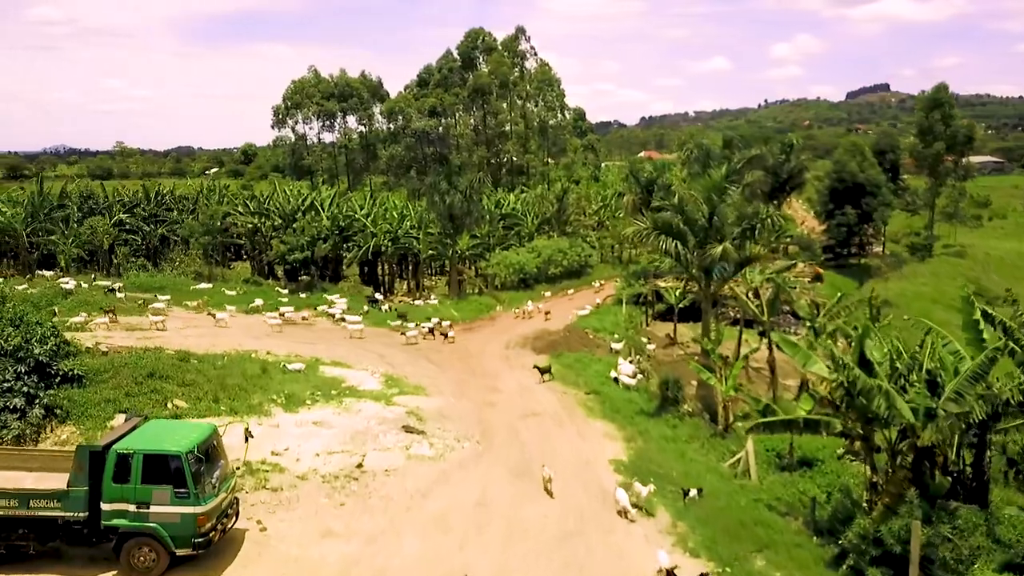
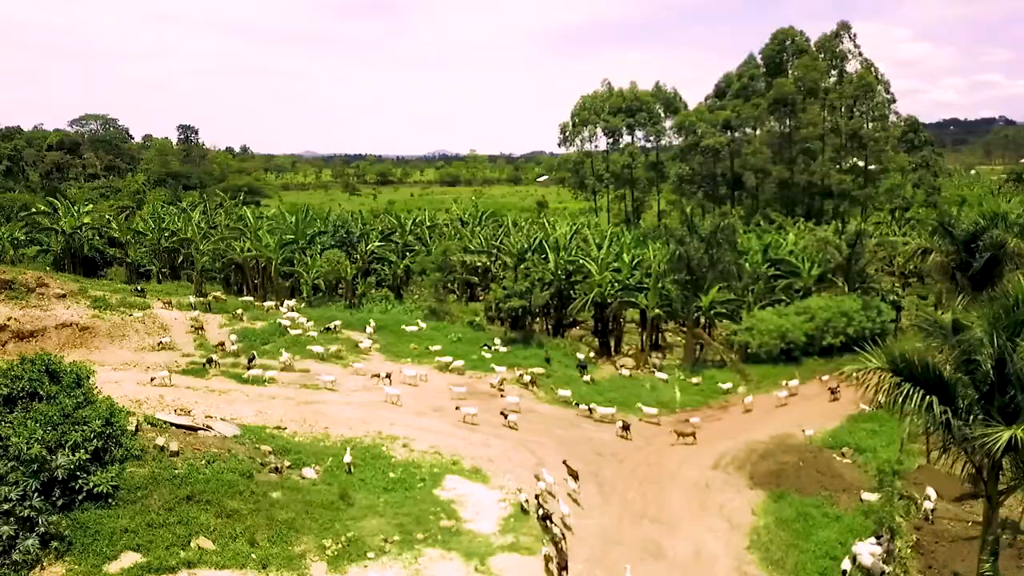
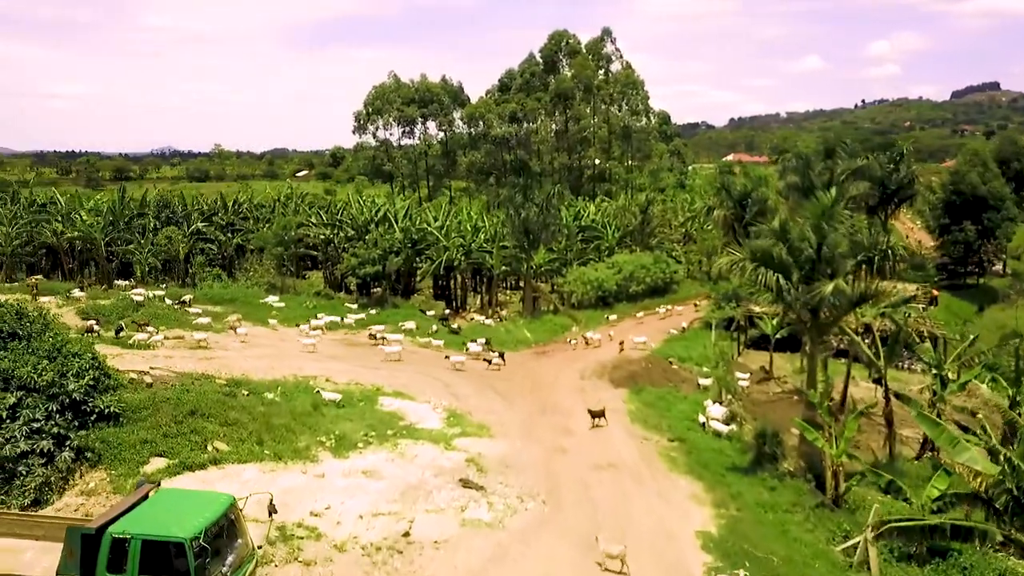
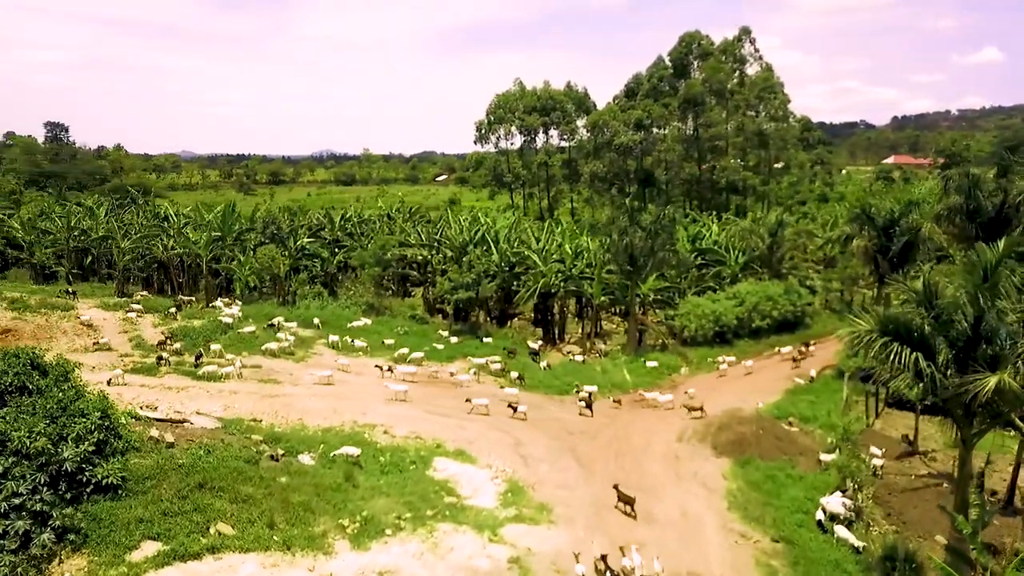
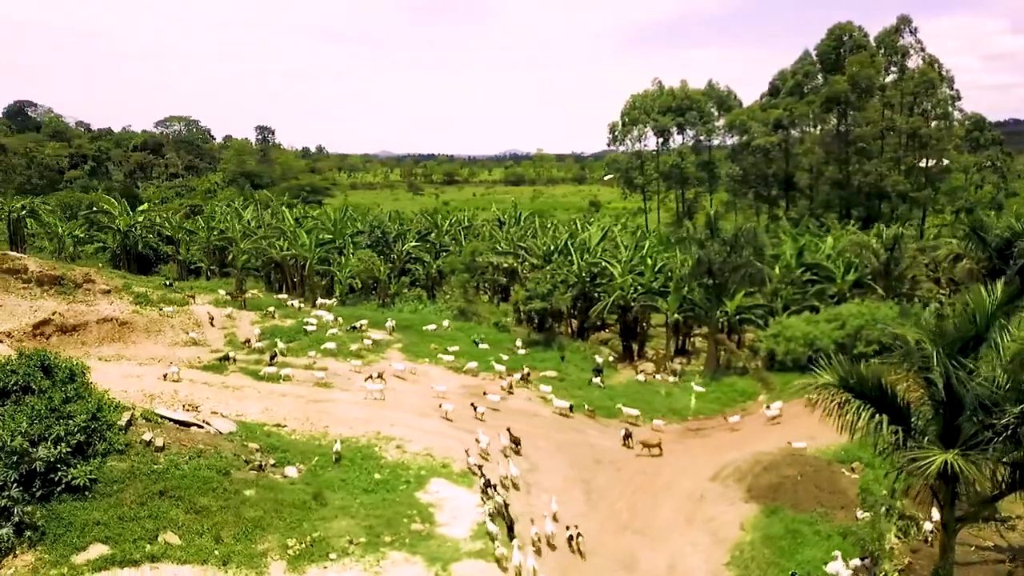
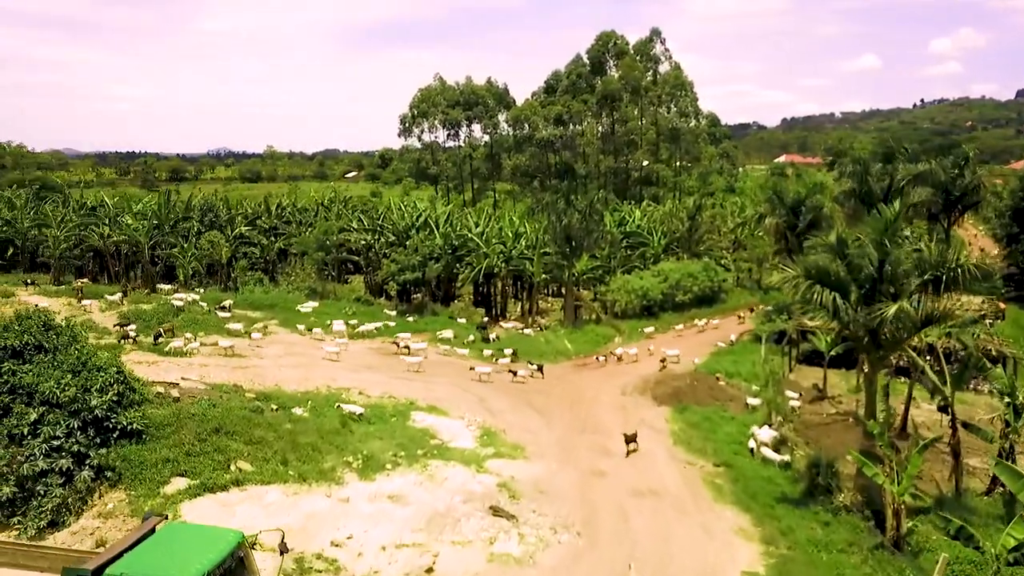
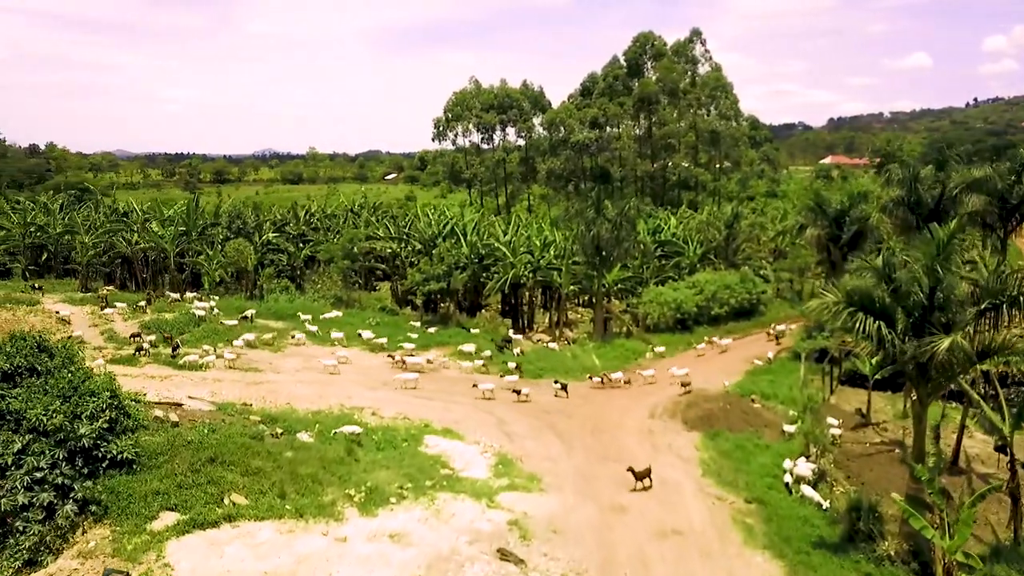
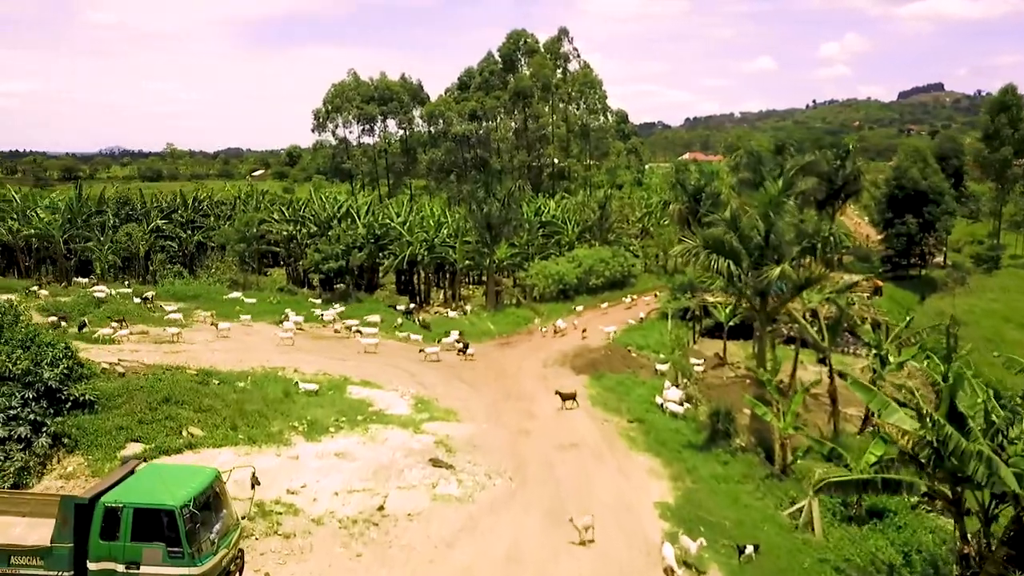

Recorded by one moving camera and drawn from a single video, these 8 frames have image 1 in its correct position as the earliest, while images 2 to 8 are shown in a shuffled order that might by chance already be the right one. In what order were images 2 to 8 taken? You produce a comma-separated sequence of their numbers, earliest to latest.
8, 3, 6, 7, 4, 2, 5
